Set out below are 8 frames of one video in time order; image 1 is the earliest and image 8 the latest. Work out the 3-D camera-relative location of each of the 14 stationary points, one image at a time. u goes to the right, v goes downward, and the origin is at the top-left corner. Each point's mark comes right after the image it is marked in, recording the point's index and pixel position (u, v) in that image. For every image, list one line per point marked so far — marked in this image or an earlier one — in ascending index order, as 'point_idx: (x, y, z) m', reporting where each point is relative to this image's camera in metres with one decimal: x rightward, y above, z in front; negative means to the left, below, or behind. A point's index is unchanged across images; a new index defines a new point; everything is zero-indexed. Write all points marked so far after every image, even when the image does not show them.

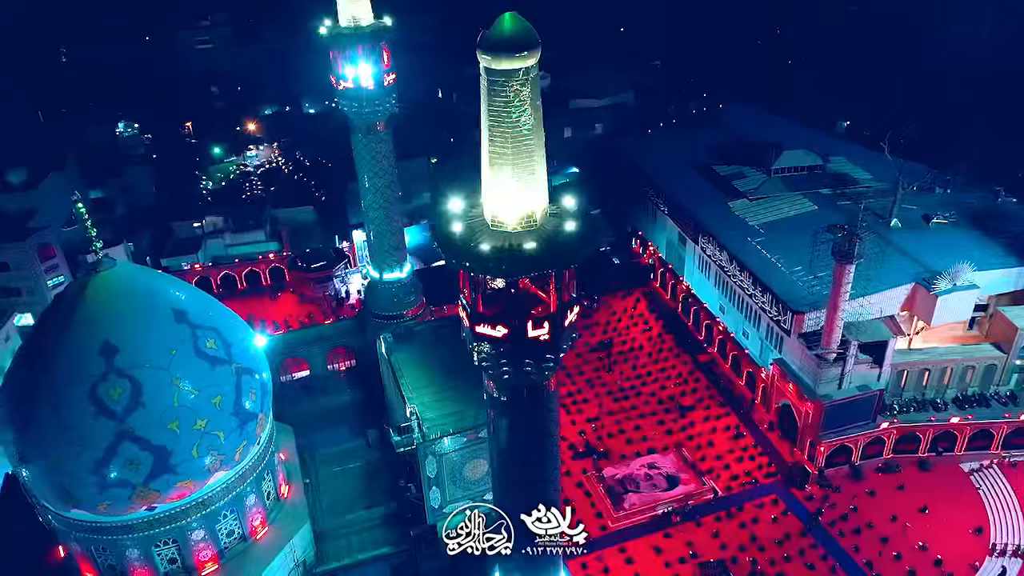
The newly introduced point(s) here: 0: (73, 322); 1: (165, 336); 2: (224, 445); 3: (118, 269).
0: (-7.3, -0.6, +12.4) m
1: (-5.9, -0.8, +12.7) m
2: (-5.1, -2.8, +13.1) m
3: (-6.9, +0.3, +13.0) m
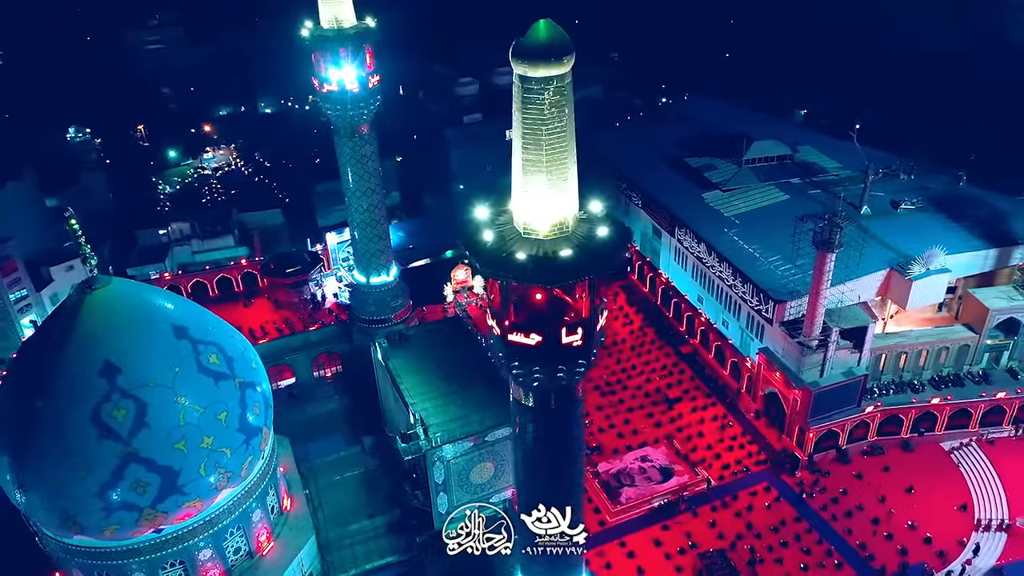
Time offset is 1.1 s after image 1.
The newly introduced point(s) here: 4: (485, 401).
0: (-7.1, -0.9, +11.9) m
1: (-5.7, -1.1, +12.3) m
2: (-4.8, -3.0, +12.8) m
3: (-6.7, 0.0, +12.6) m
4: (-0.6, -2.5, +16.1) m
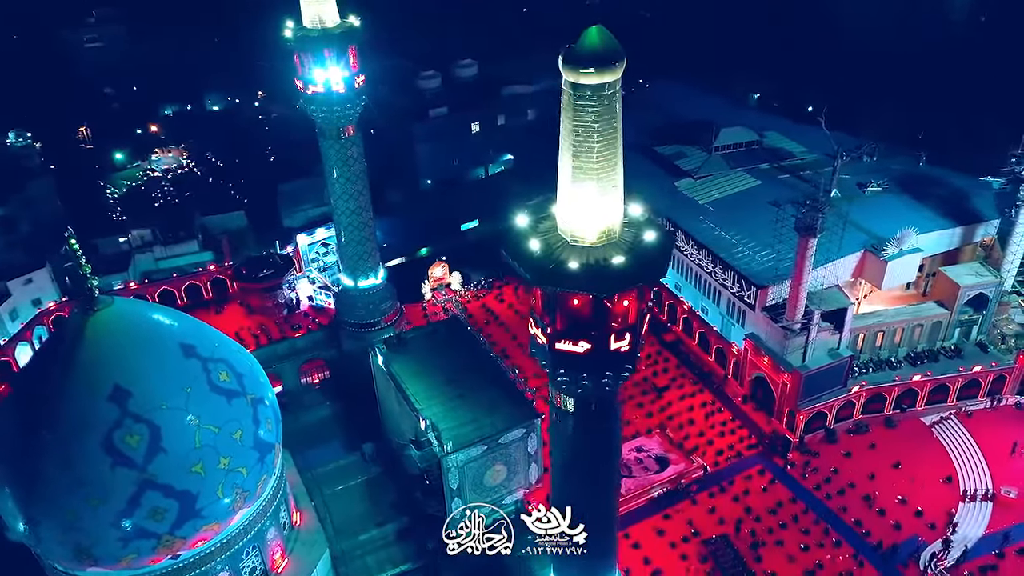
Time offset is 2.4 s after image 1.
0: (-6.7, -1.3, +11.4) m
1: (-5.3, -1.4, +11.9) m
2: (-4.4, -3.2, +12.4) m
3: (-6.4, -0.3, +12.1) m
4: (-0.4, -2.5, +16.0) m
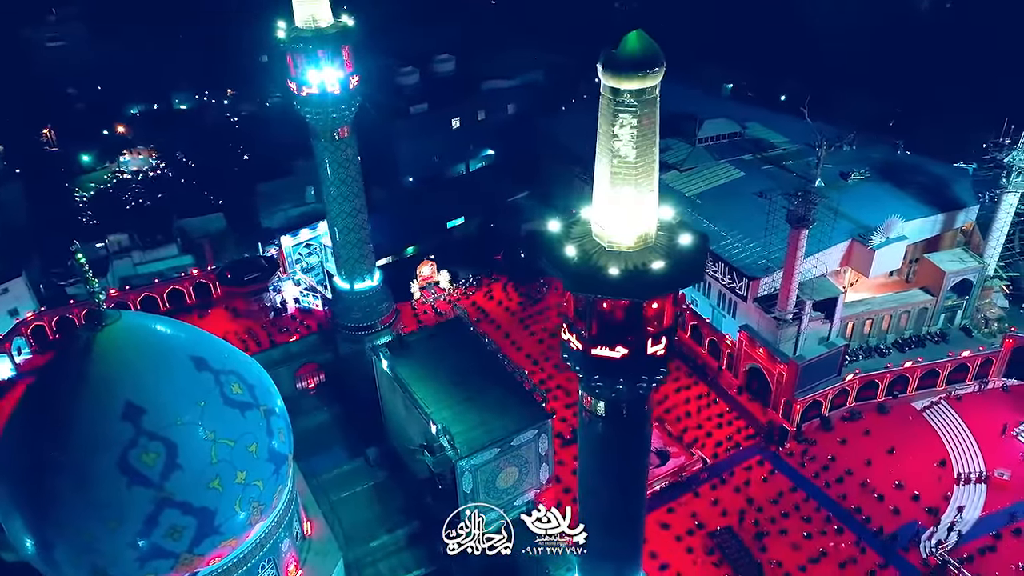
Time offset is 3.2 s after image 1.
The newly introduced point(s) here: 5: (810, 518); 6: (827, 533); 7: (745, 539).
0: (-6.3, -1.5, +11.1) m
1: (-5.0, -1.6, +11.6) m
2: (-4.1, -3.4, +12.2) m
3: (-6.1, -0.5, +11.7) m
4: (-0.2, -2.5, +15.9) m
5: (+8.0, -6.1, +19.9) m
6: (+8.3, -6.4, +19.5) m
7: (+6.1, -6.5, +19.4) m
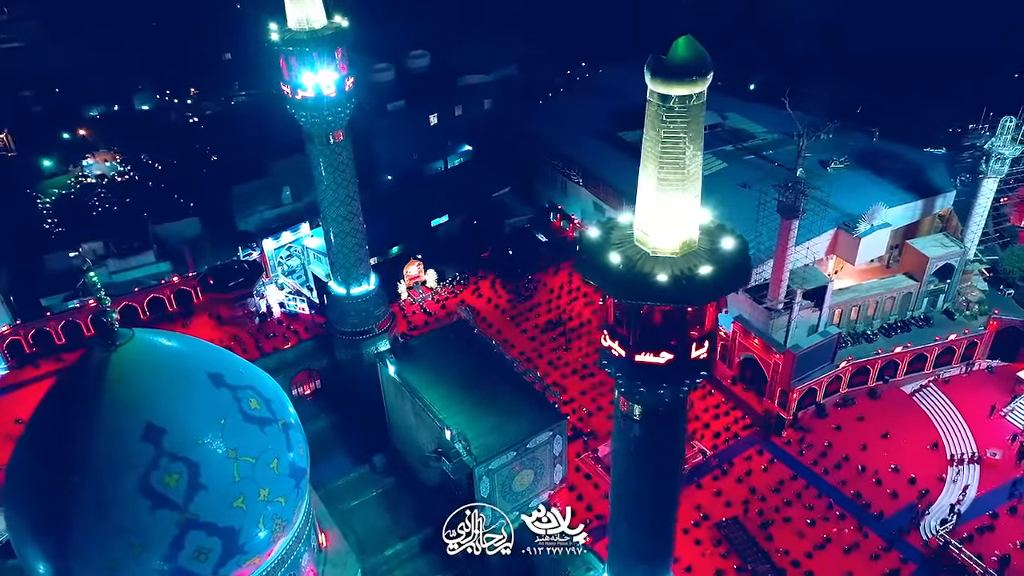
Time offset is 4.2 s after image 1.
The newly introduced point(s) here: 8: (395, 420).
0: (-5.9, -1.8, +10.7) m
1: (-4.6, -1.8, +11.3) m
2: (-3.6, -3.6, +11.9) m
3: (-5.7, -0.8, +11.4) m
4: (+0.1, -2.6, +15.8) m
5: (+8.2, -5.9, +20.2) m
6: (+8.5, -6.2, +19.8) m
7: (+6.3, -6.3, +19.6) m
8: (-2.8, -3.2, +17.8) m
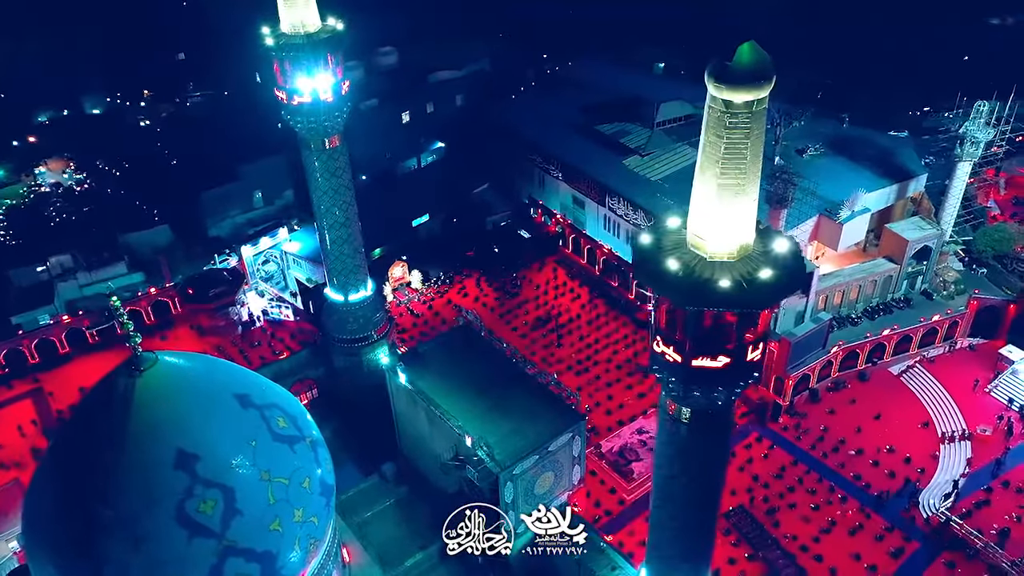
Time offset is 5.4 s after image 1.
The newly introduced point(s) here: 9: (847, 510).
0: (-5.3, -2.1, +10.3) m
1: (-4.0, -2.1, +11.0) m
2: (-3.0, -3.8, +11.7) m
3: (-5.2, -1.1, +11.0) m
4: (+0.4, -2.6, +15.7) m
5: (+8.4, -5.6, +20.6) m
6: (+8.7, -5.8, +20.2) m
7: (+6.6, -6.1, +19.9) m
8: (-2.5, -3.3, +17.6) m
9: (+9.0, -6.0, +19.9) m
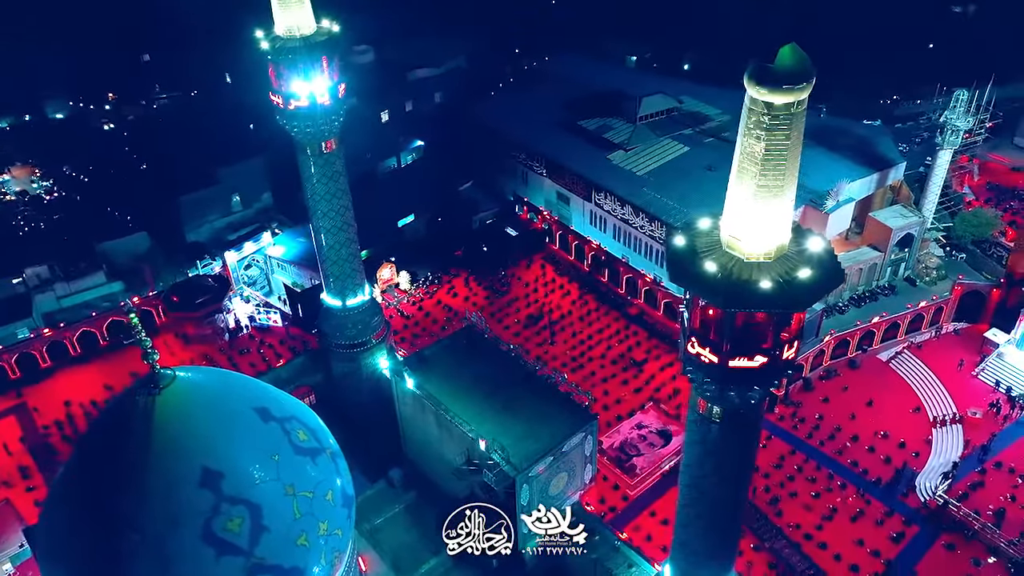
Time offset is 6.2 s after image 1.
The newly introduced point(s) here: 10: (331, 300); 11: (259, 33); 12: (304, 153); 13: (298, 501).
0: (-4.9, -2.3, +10.1) m
1: (-3.6, -2.2, +10.8) m
2: (-2.6, -3.9, +11.5) m
3: (-4.8, -1.3, +10.7) m
4: (+0.6, -2.6, +15.7) m
5: (+8.5, -5.3, +20.9) m
6: (+8.8, -5.6, +20.5) m
7: (+6.7, -5.9, +20.2) m
8: (-2.4, -3.4, +17.5) m
9: (+9.1, -5.7, +20.3) m
10: (-4.9, -0.3, +19.9) m
11: (-5.8, +5.7, +16.7) m
12: (-4.9, +3.2, +17.5) m
13: (-3.1, -3.1, +10.8) m
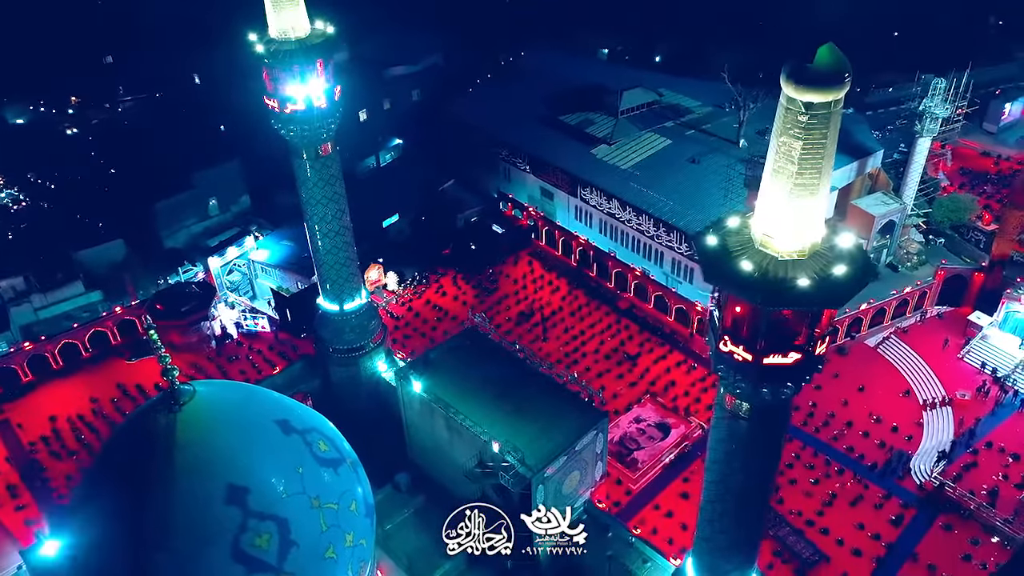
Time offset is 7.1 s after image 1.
0: (-4.5, -2.5, +9.9) m
1: (-3.3, -2.4, +10.6) m
2: (-2.2, -4.1, +11.4) m
3: (-4.5, -1.5, +10.5) m
4: (+0.8, -2.6, +15.7) m
5: (+8.6, -5.0, +21.2) m
6: (+8.9, -5.3, +20.9) m
7: (+6.8, -5.7, +20.4) m
8: (-2.2, -3.5, +17.4) m
9: (+9.2, -5.4, +20.6) m
10: (-4.9, -0.4, +19.7) m
11: (-5.9, +5.5, +16.4) m
12: (-5.0, +3.0, +17.2) m
13: (-2.7, -3.2, +10.6) m
